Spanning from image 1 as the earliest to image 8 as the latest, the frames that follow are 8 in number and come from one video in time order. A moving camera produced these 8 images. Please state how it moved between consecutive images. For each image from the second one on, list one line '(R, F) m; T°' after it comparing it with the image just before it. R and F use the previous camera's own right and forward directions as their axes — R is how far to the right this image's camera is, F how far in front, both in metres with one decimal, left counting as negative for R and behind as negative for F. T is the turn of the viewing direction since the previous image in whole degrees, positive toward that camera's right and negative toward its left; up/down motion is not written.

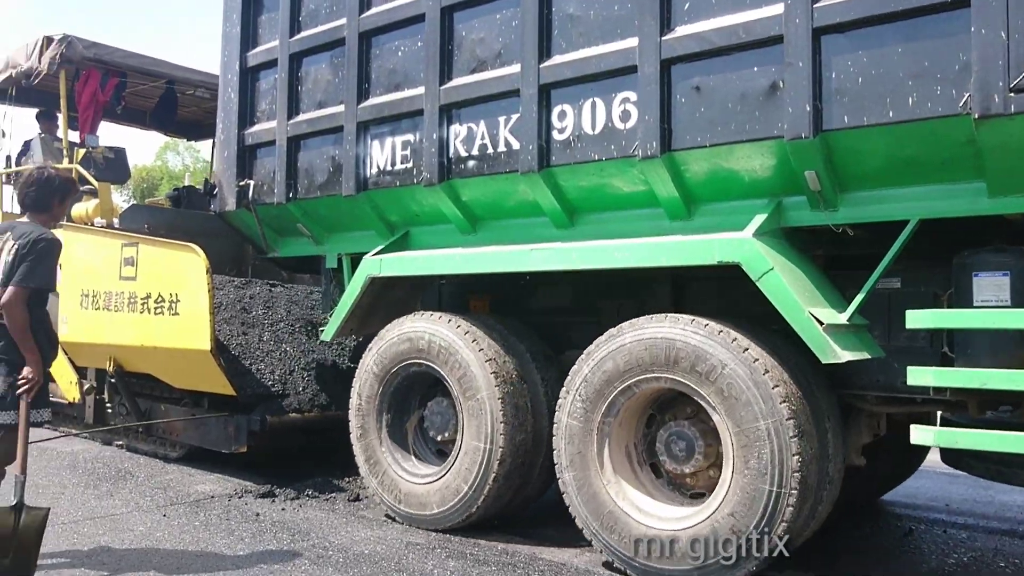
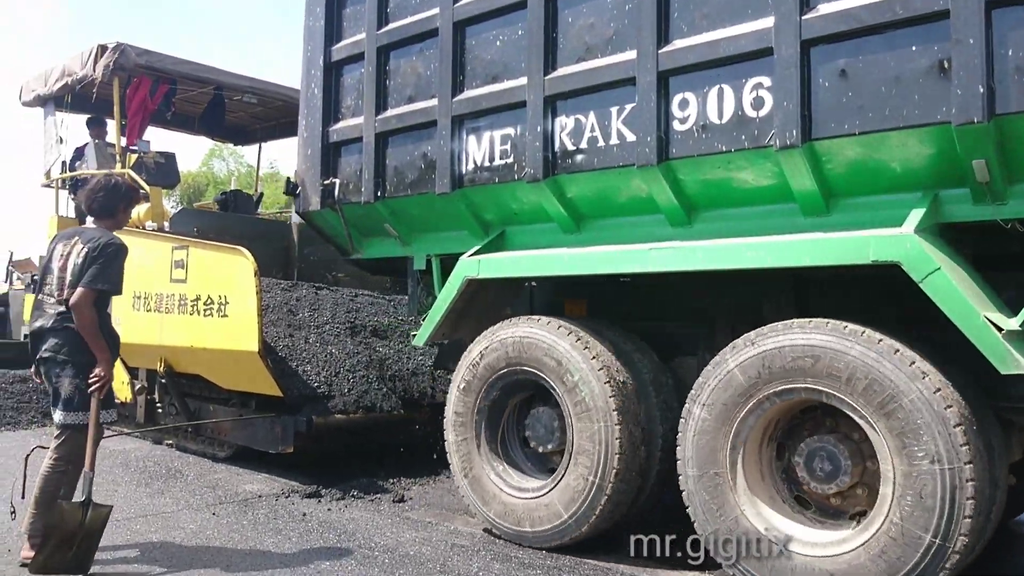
(-0.2, +0.1) m; -3°
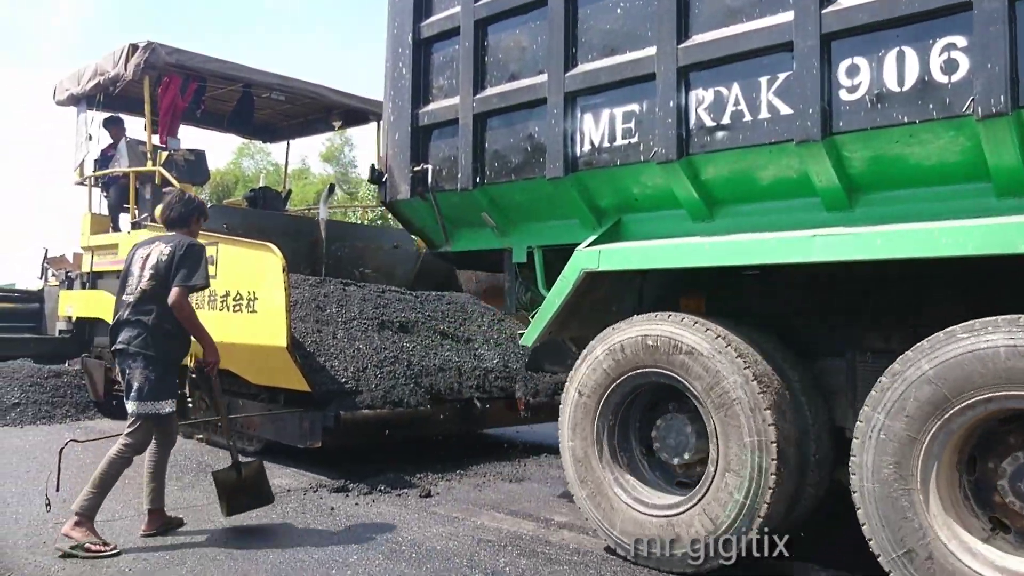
(-0.2, +0.2) m; -2°
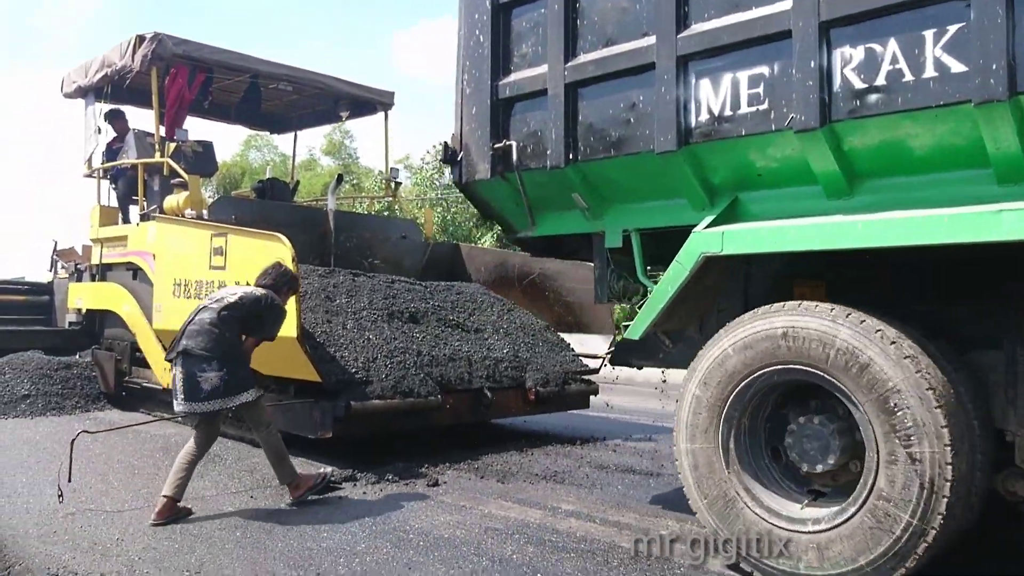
(-0.2, +0.2) m; 0°
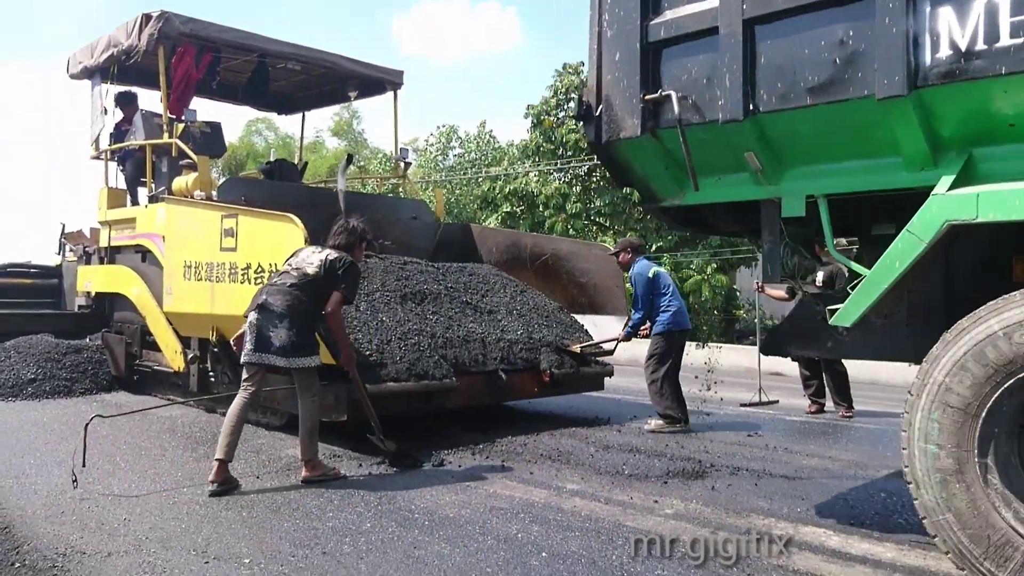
(-0.3, +0.3) m; 0°
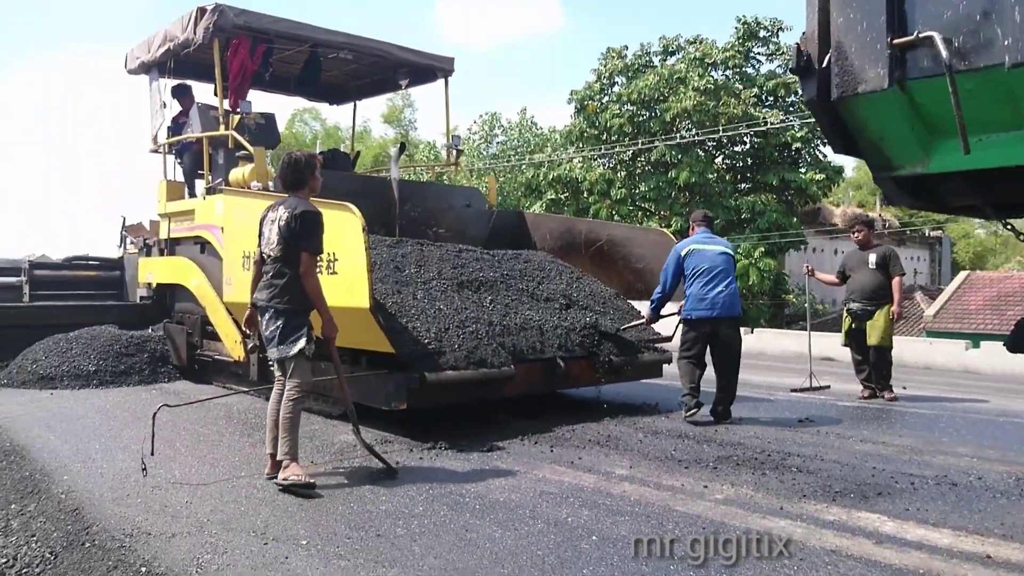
(-0.3, +0.3) m; -3°
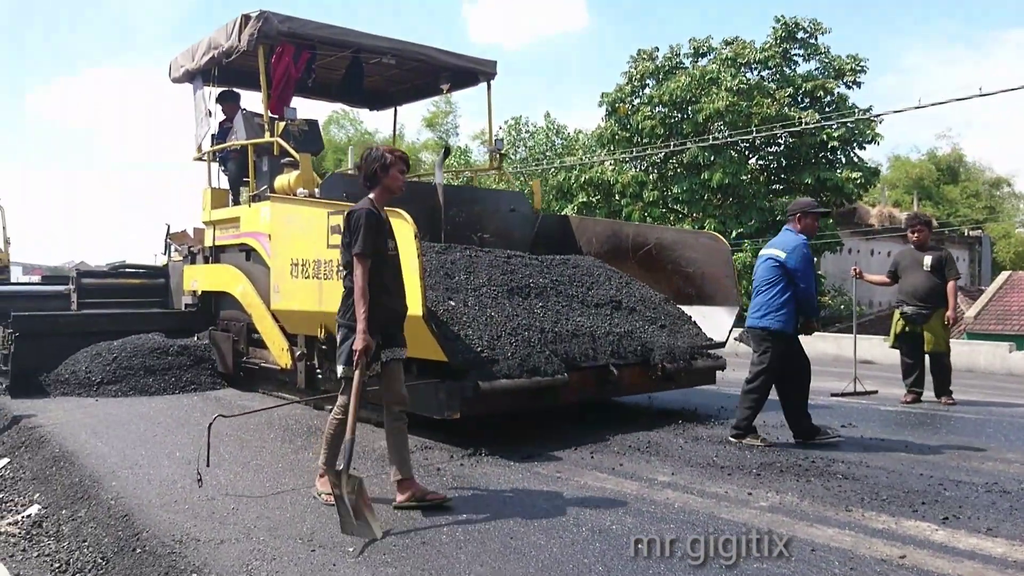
(-0.8, +0.5) m; -2°
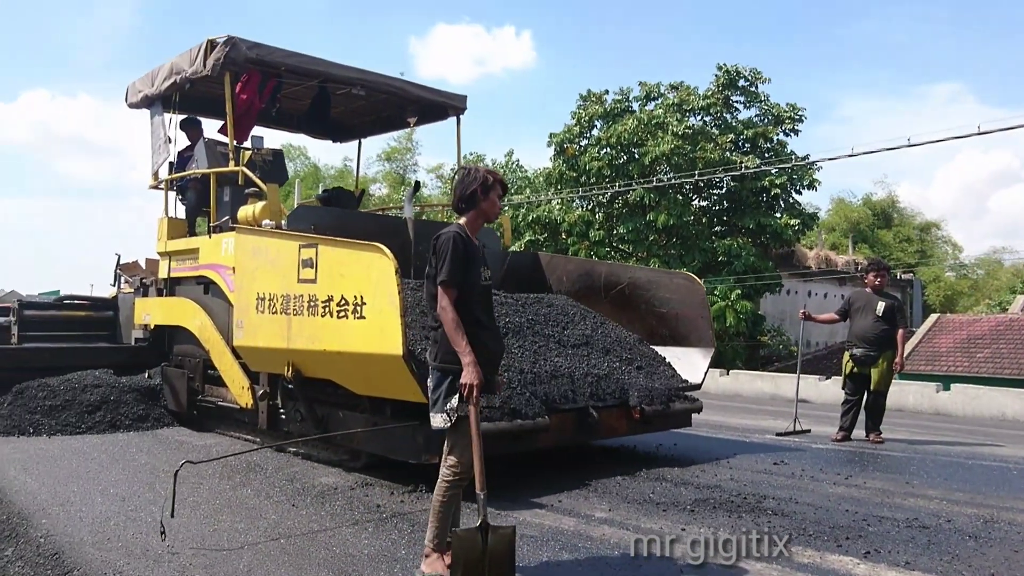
(-1.3, +0.9) m; +4°
